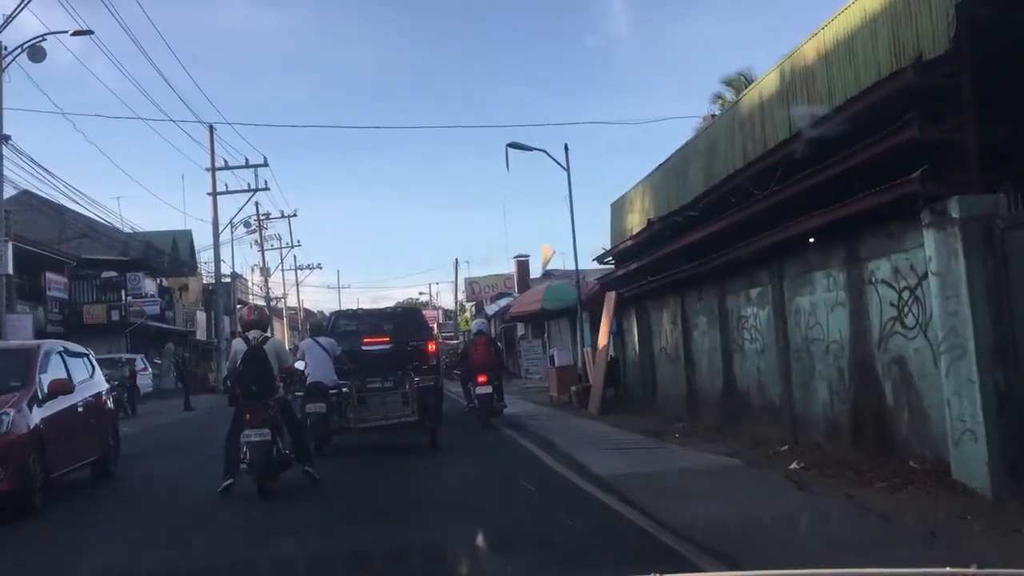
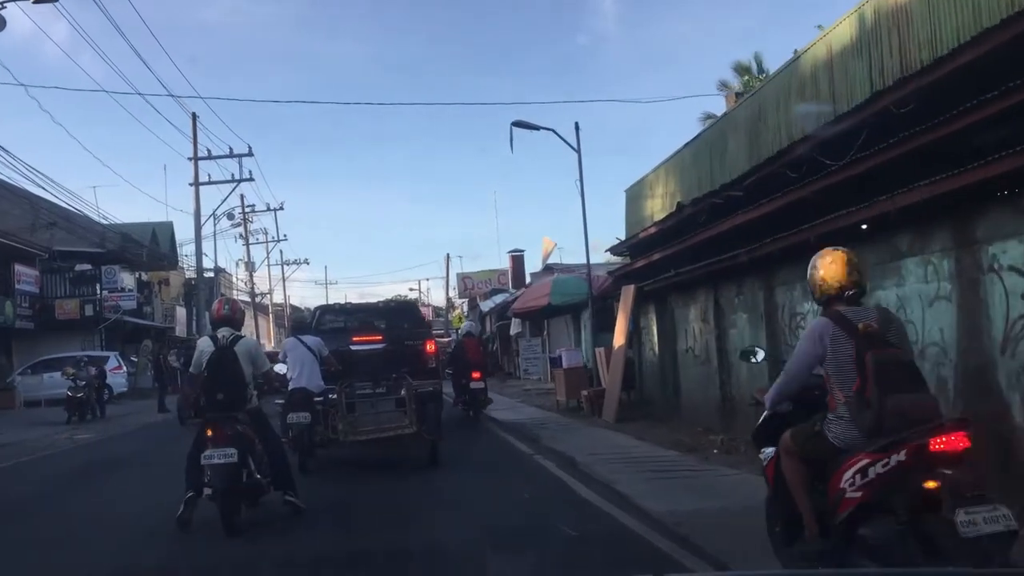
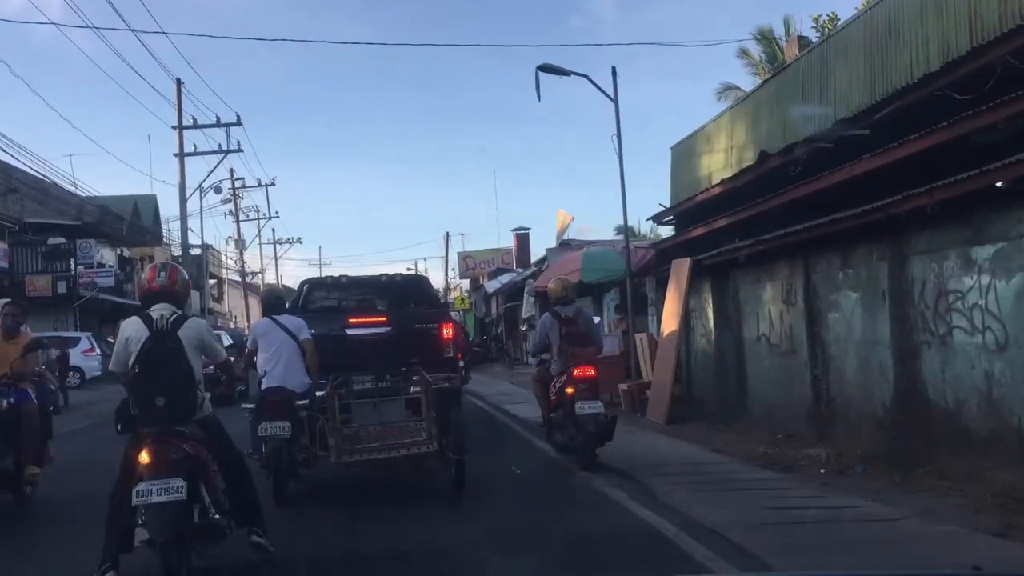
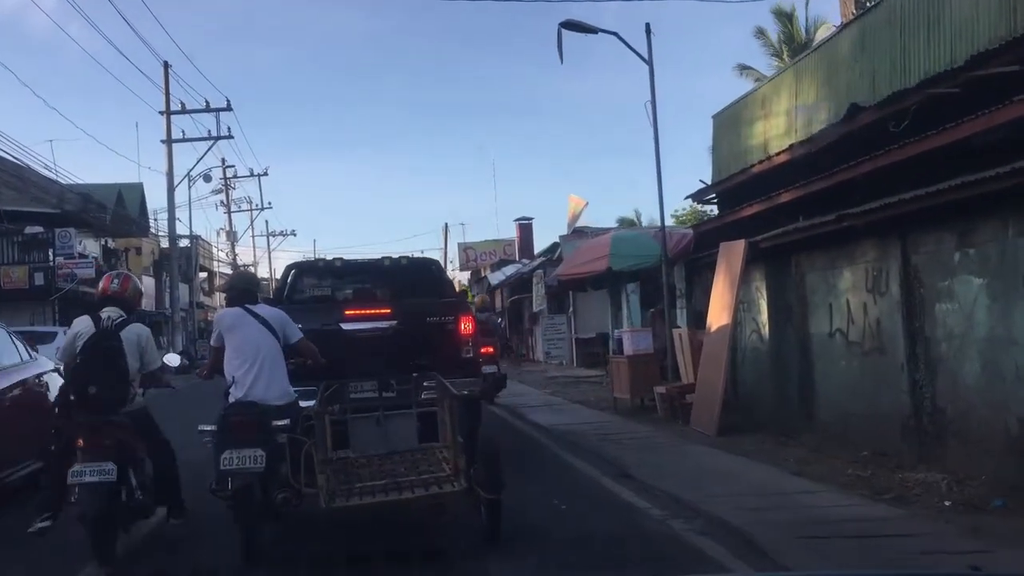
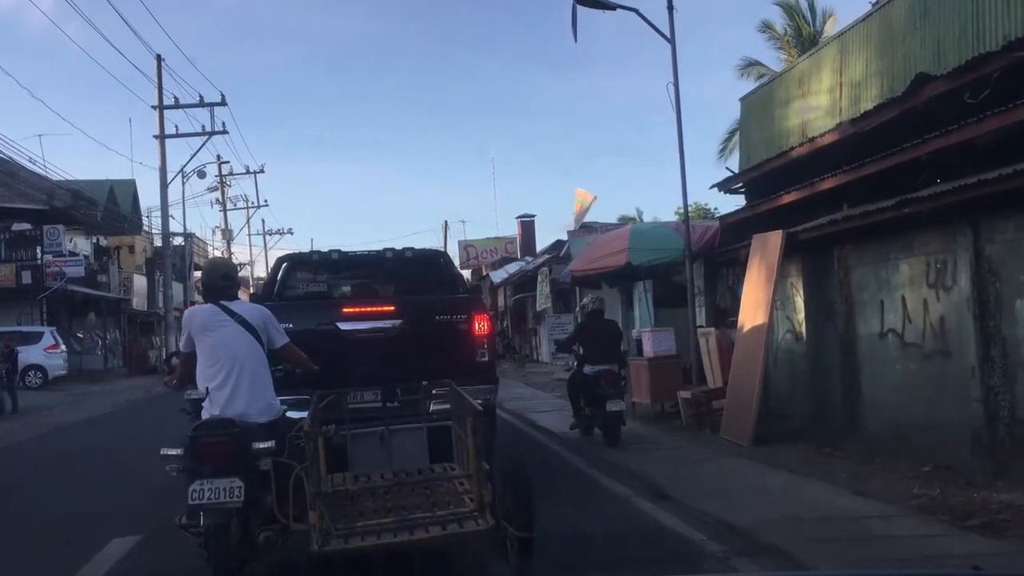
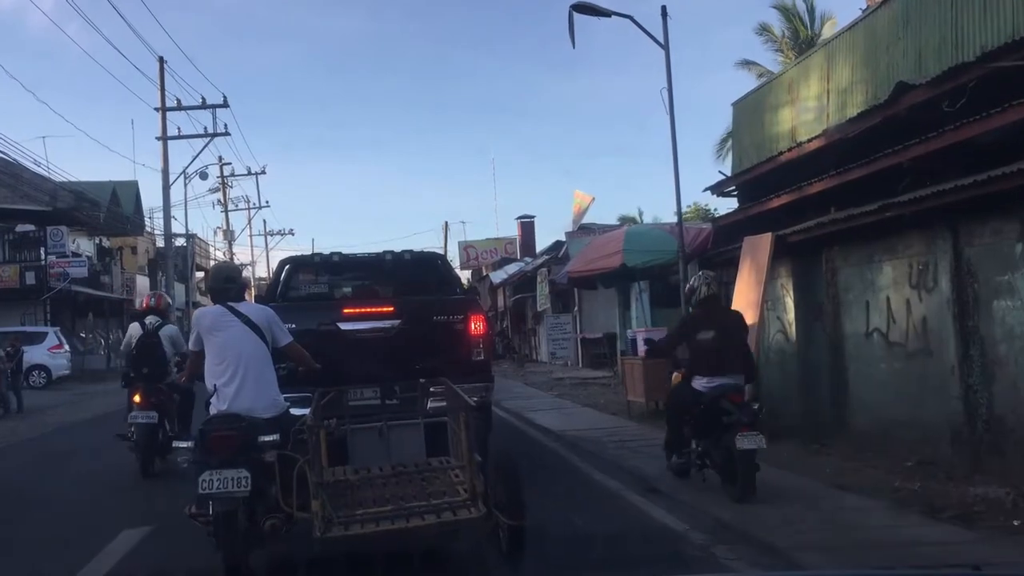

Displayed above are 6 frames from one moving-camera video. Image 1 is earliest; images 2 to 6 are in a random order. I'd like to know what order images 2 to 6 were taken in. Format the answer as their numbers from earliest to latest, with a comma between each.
2, 3, 4, 6, 5
